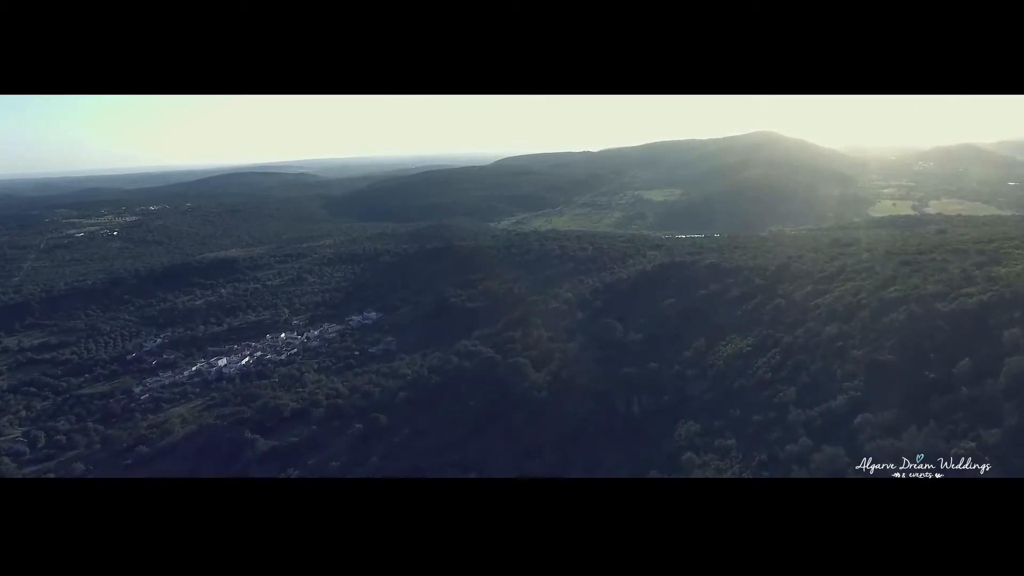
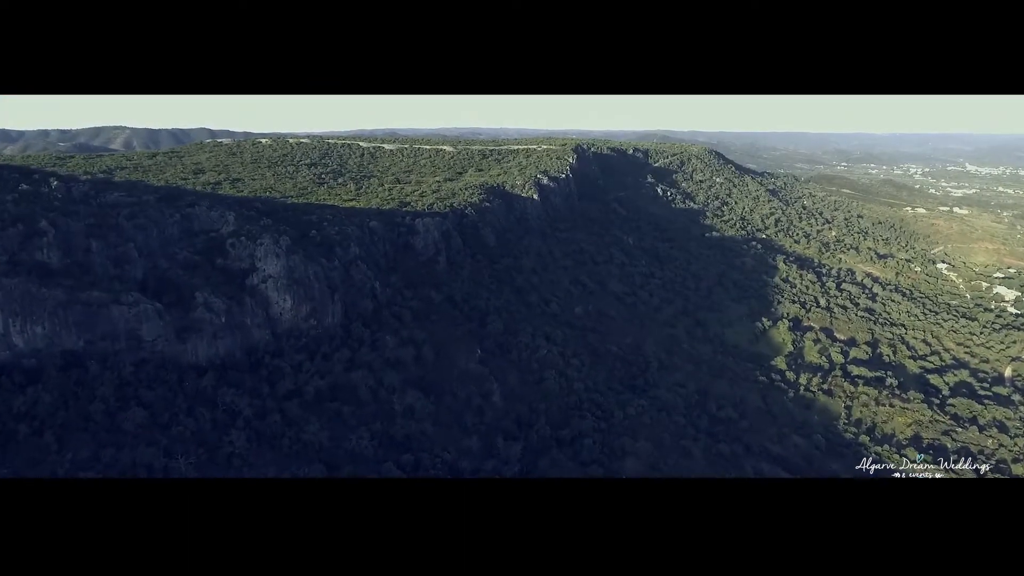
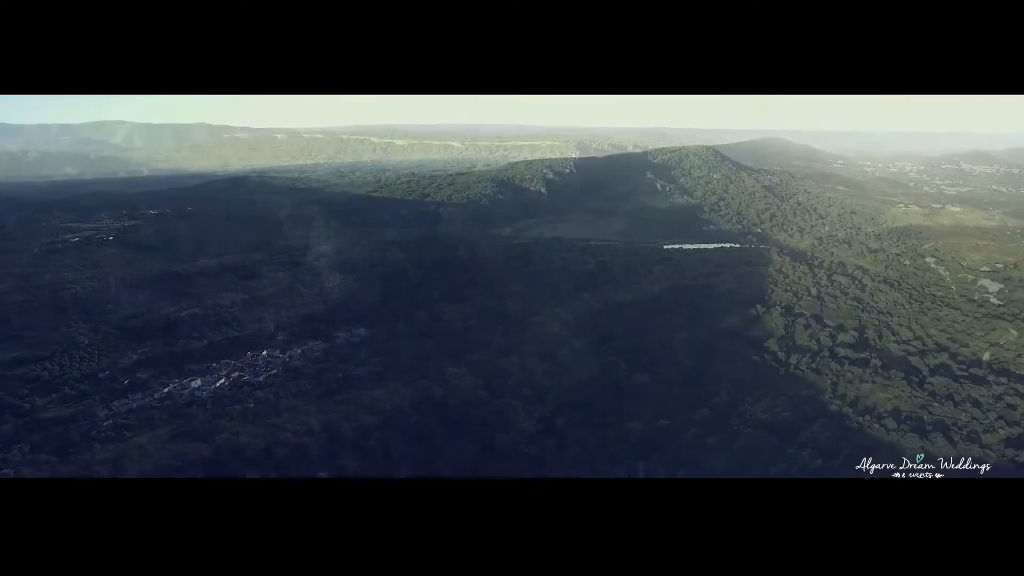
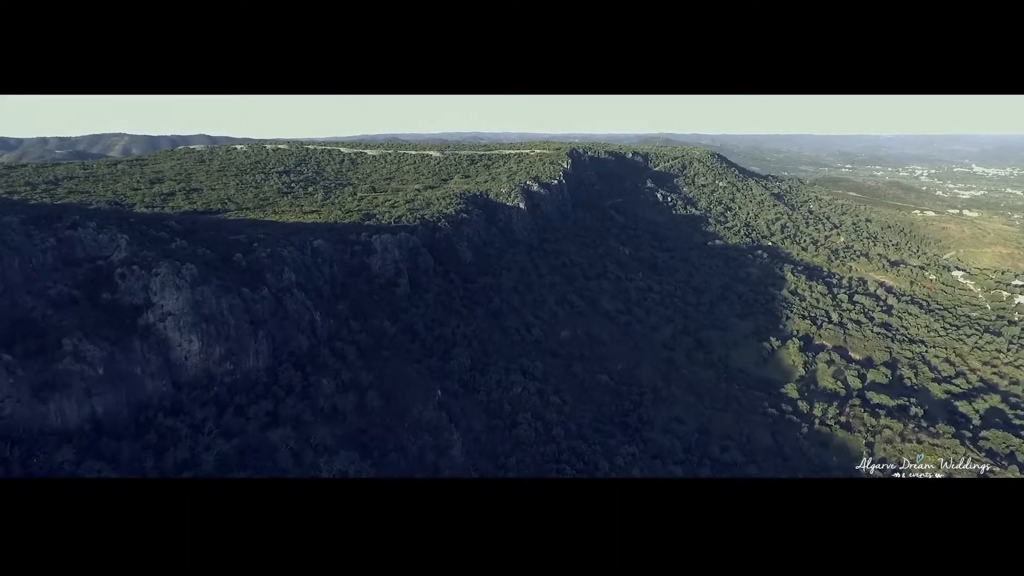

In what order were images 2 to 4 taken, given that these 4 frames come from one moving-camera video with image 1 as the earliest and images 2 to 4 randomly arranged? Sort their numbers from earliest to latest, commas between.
3, 2, 4
